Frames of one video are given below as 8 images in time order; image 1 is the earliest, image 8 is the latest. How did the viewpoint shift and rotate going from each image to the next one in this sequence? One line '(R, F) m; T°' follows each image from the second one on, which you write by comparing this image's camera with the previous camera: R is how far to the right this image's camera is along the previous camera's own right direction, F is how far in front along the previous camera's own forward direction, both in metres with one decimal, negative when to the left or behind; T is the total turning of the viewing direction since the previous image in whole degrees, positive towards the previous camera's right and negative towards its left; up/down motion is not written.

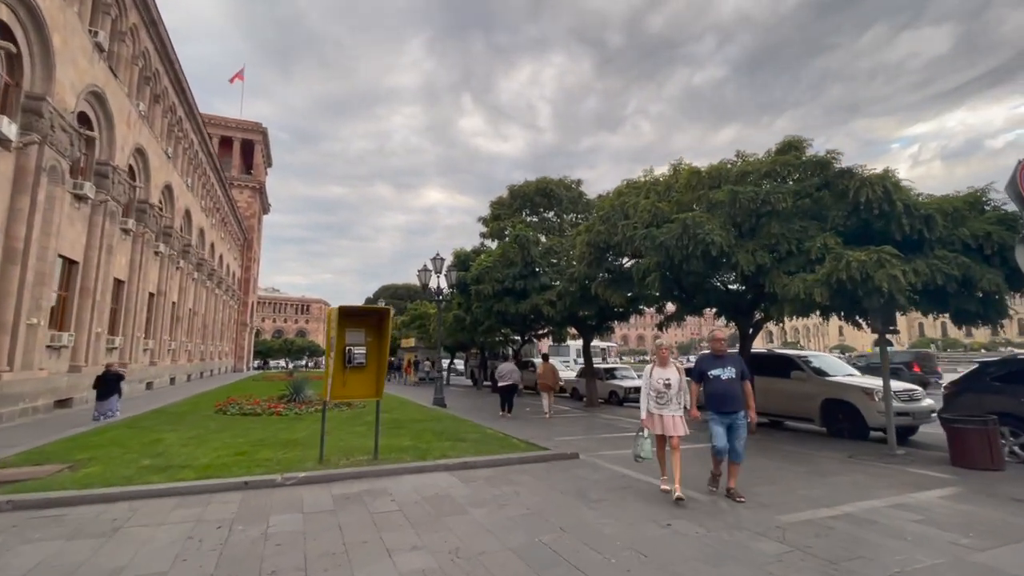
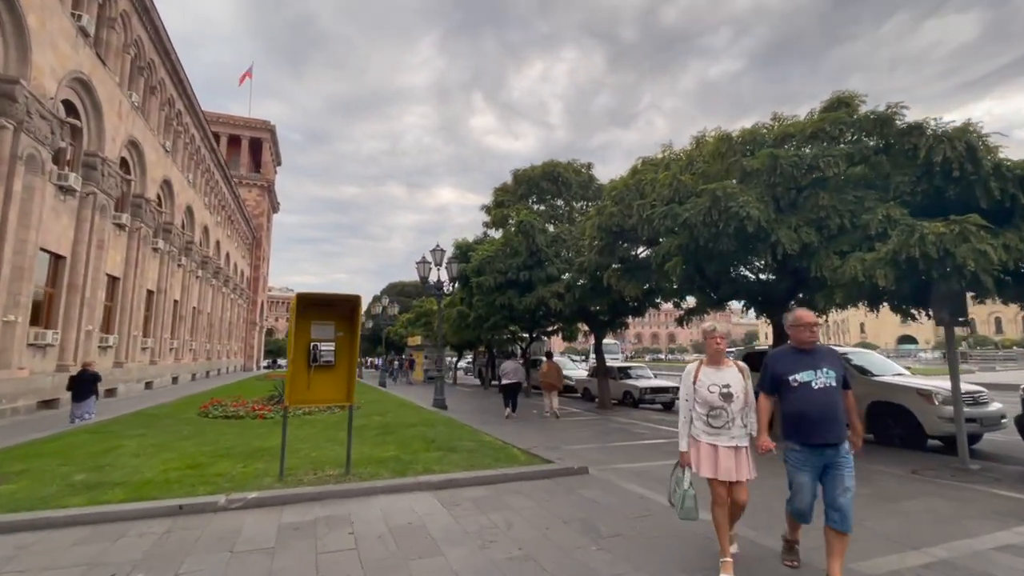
(+0.3, +1.5) m; -1°
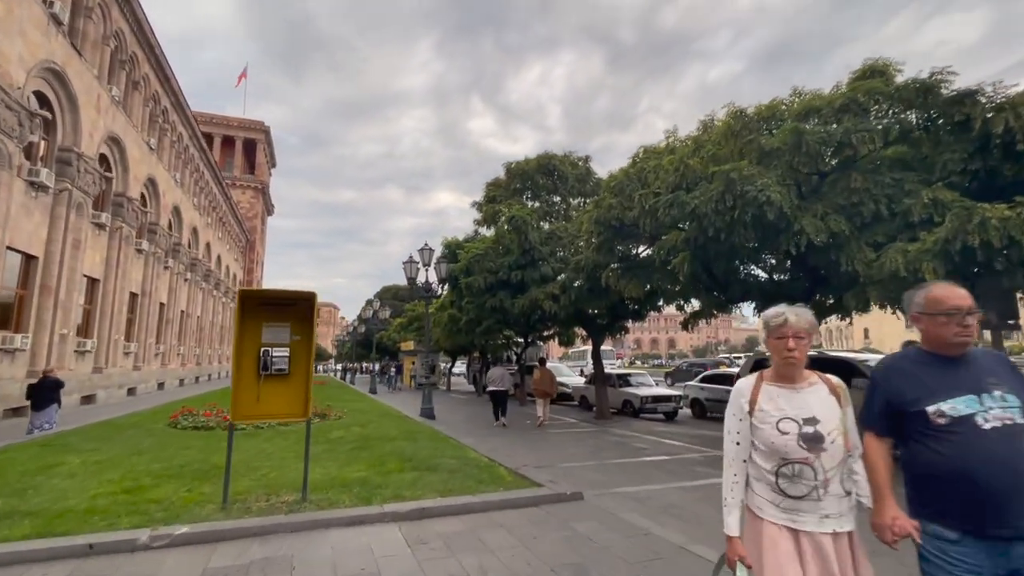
(+0.2, +1.1) m; 0°
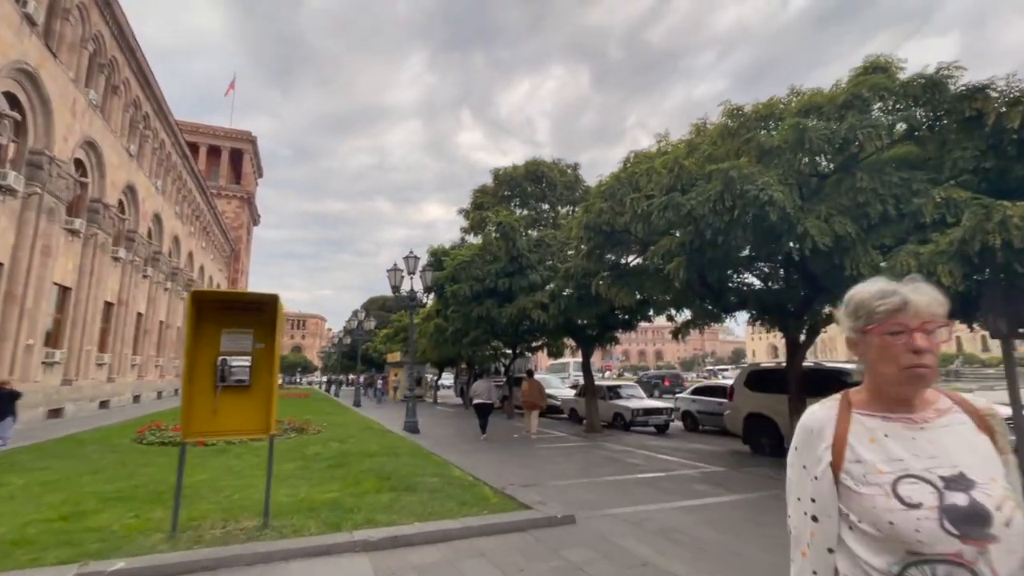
(+0.1, +0.5) m; +1°
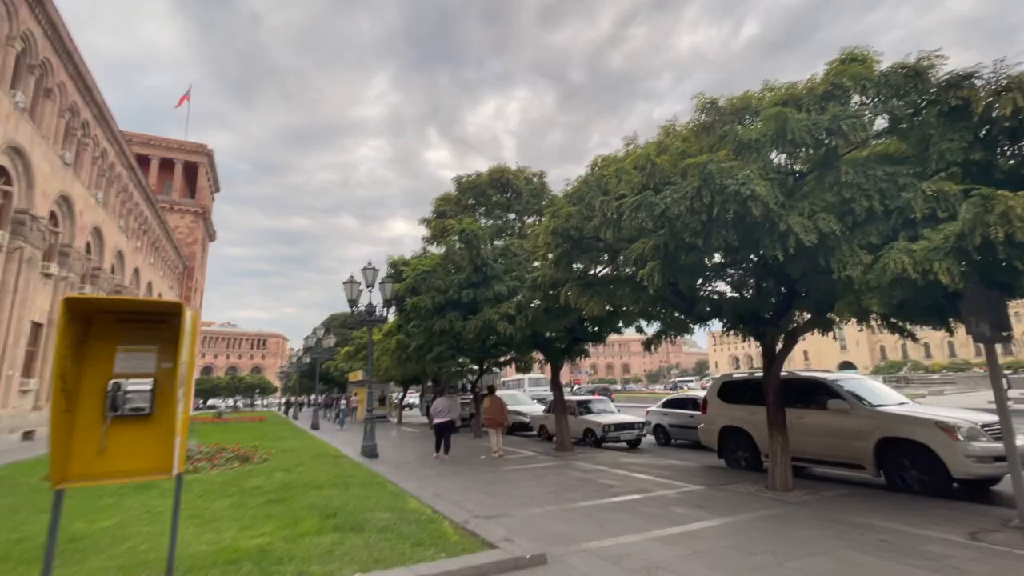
(+0.1, +0.8) m; +4°
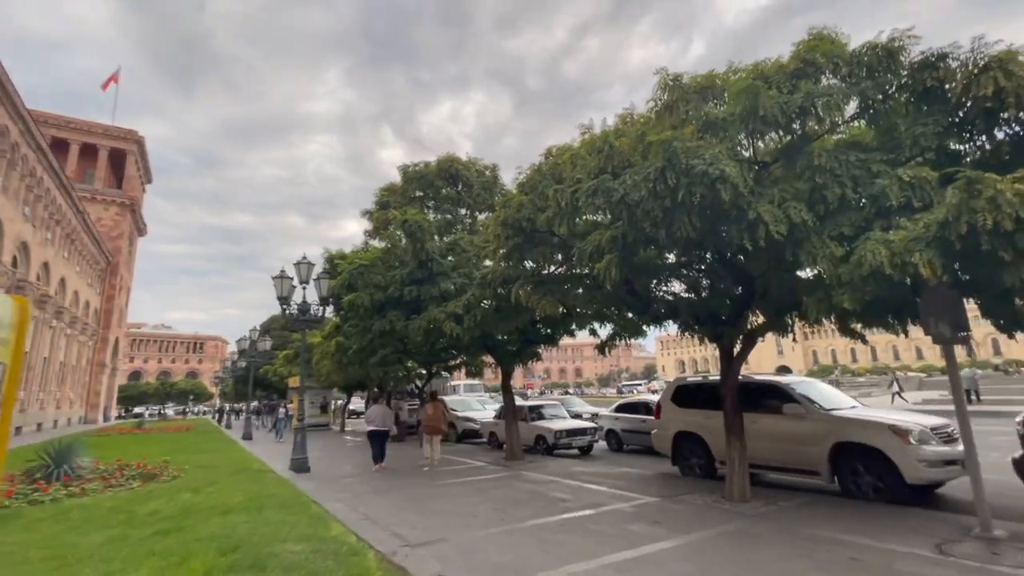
(+0.2, +0.9) m; +6°
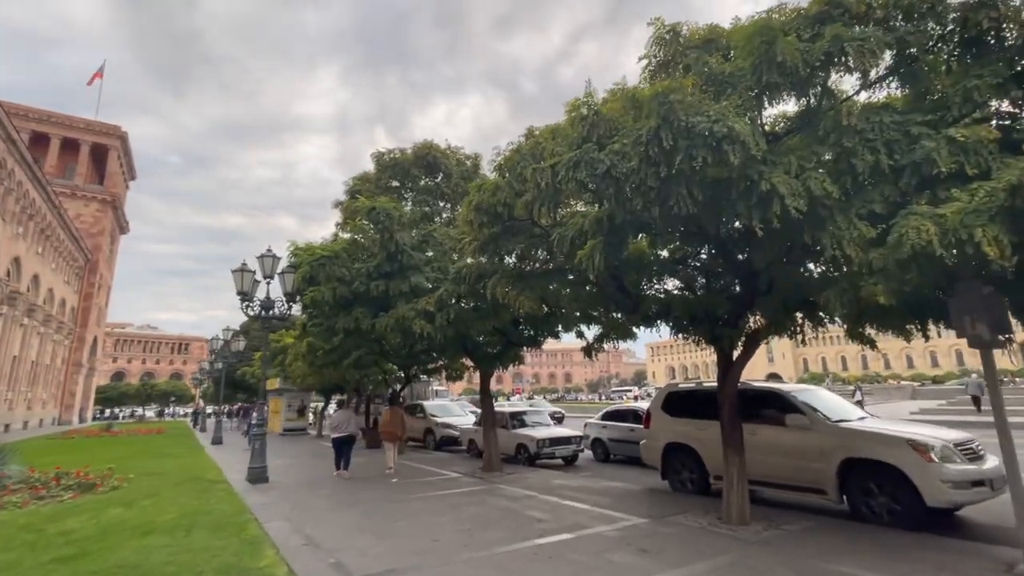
(+0.3, +1.1) m; +1°
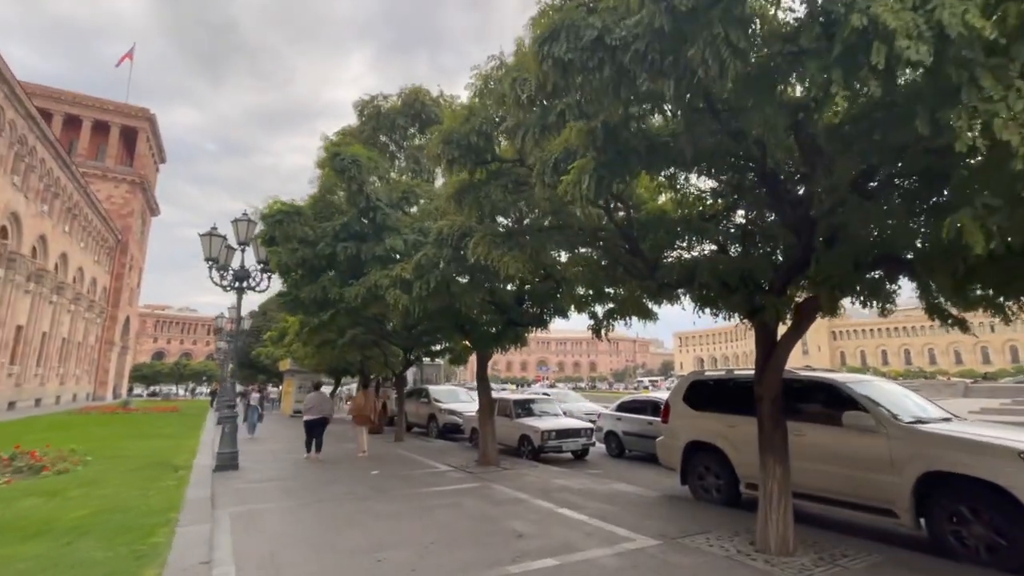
(+0.7, +1.8) m; -3°
